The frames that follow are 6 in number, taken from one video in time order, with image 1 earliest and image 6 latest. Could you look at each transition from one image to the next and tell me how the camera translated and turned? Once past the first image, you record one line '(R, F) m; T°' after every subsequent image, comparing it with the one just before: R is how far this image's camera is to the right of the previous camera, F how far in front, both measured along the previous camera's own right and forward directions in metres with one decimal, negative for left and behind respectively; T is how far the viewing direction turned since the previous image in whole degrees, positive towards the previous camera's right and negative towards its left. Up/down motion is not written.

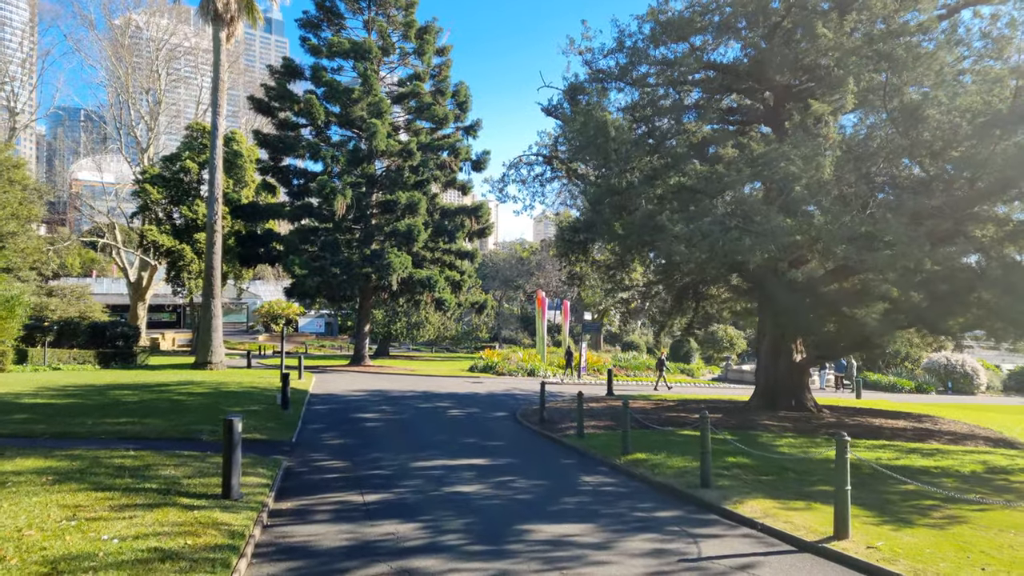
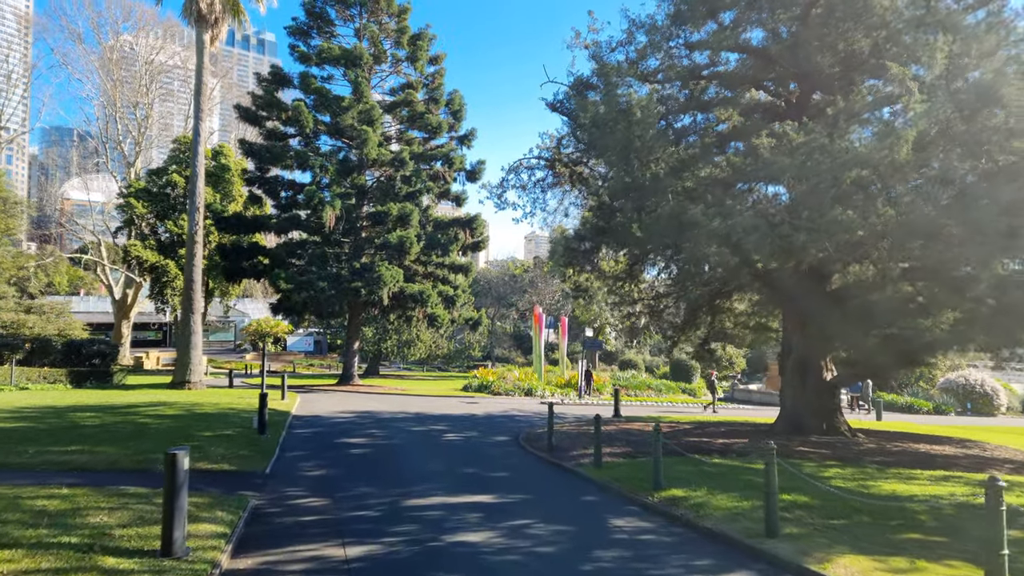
(-0.2, +1.4) m; +1°
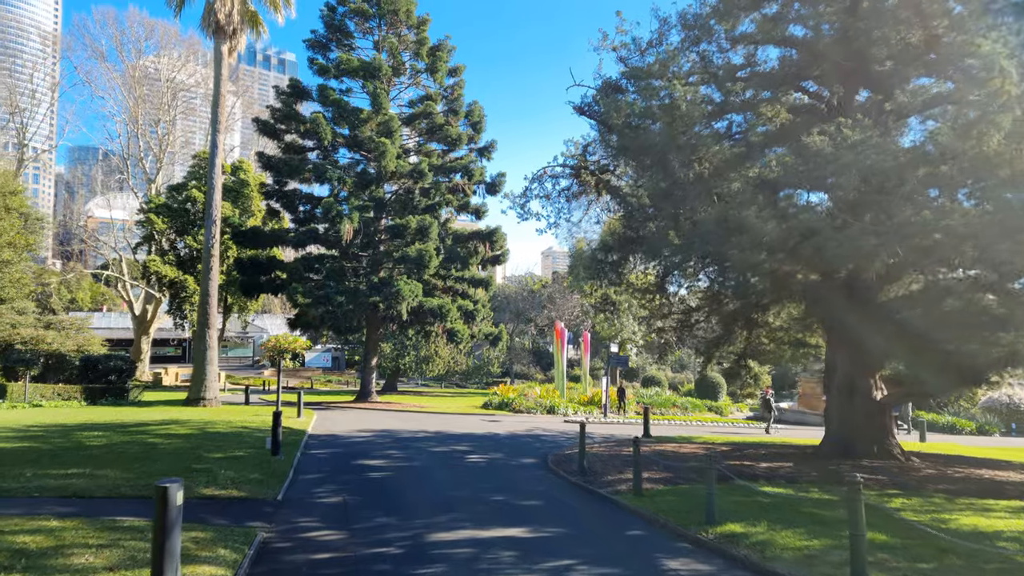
(-0.2, +0.8) m; -1°
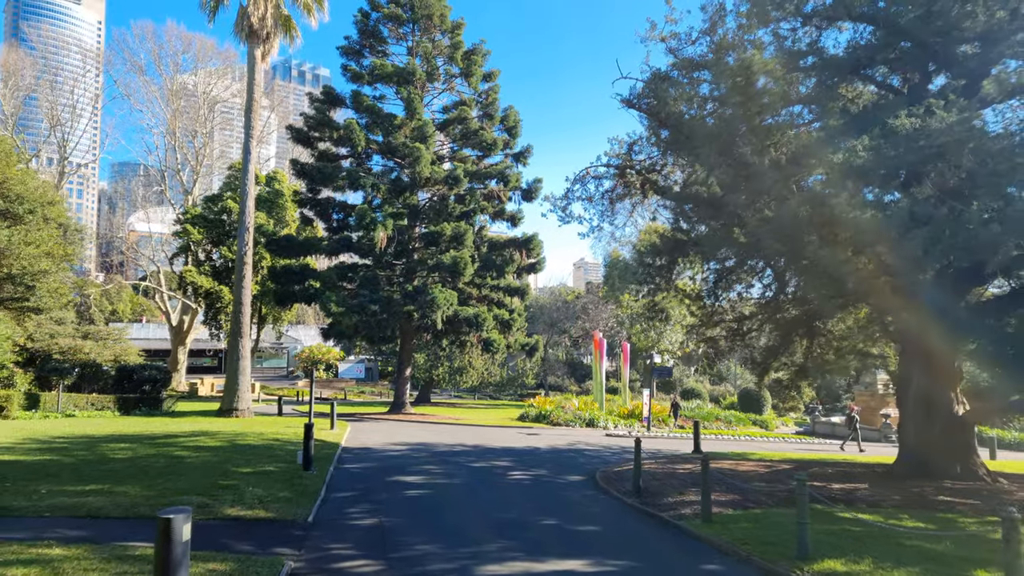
(-0.3, +0.9) m; -3°
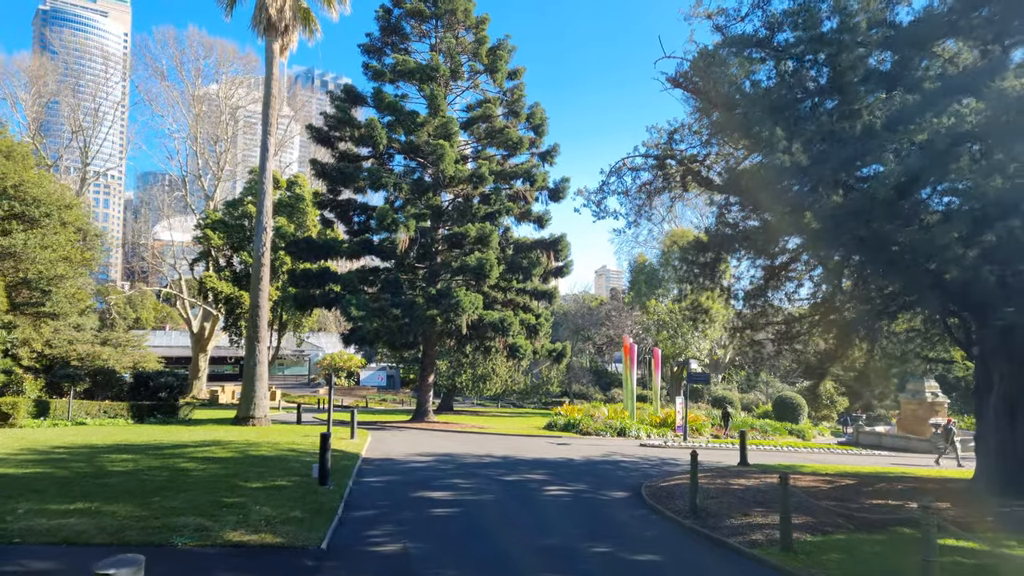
(-0.3, +1.2) m; -2°
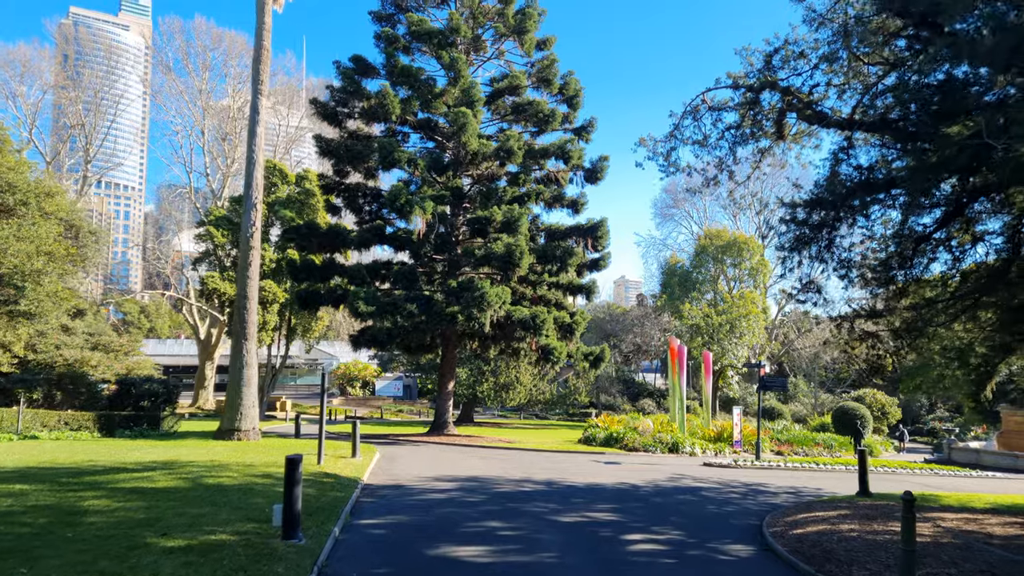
(-0.5, +3.9) m; -1°
